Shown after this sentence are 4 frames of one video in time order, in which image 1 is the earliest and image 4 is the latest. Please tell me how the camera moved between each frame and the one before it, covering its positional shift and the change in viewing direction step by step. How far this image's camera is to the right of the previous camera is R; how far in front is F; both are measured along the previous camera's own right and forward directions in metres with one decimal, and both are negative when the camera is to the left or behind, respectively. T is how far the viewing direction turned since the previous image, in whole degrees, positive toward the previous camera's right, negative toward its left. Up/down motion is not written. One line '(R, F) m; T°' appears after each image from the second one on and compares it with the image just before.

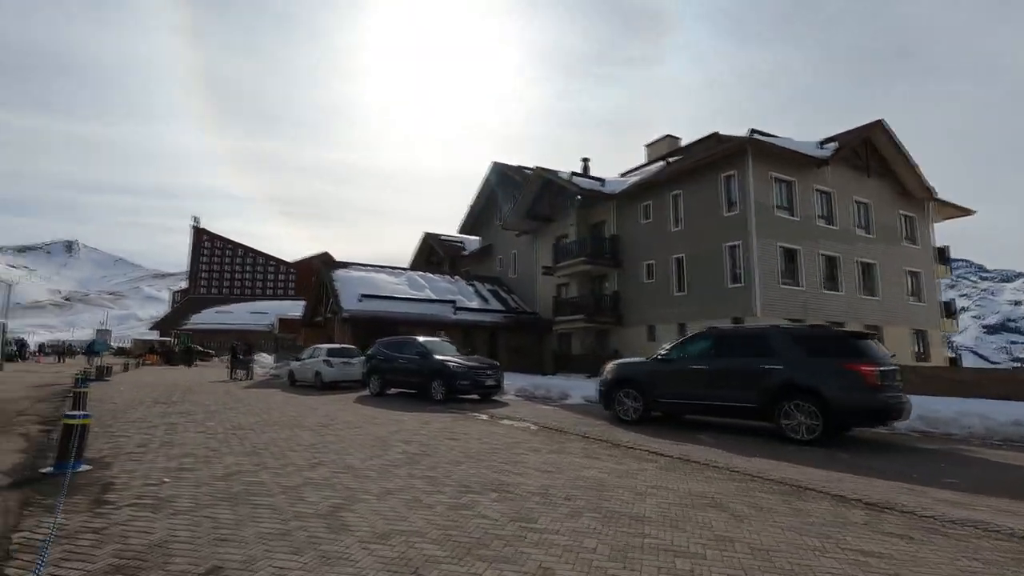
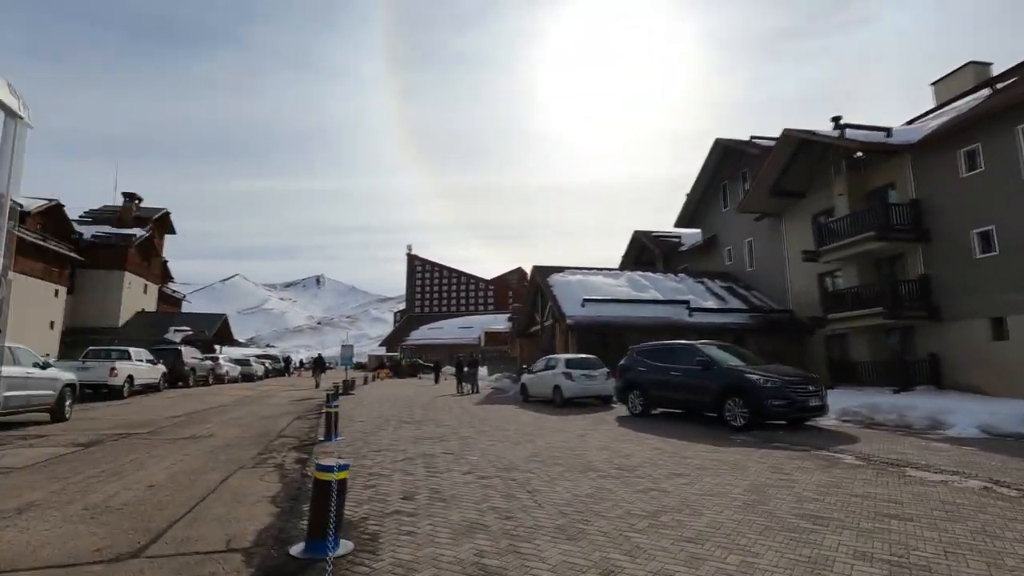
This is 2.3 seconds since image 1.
(-2.7, +3.3) m; -20°
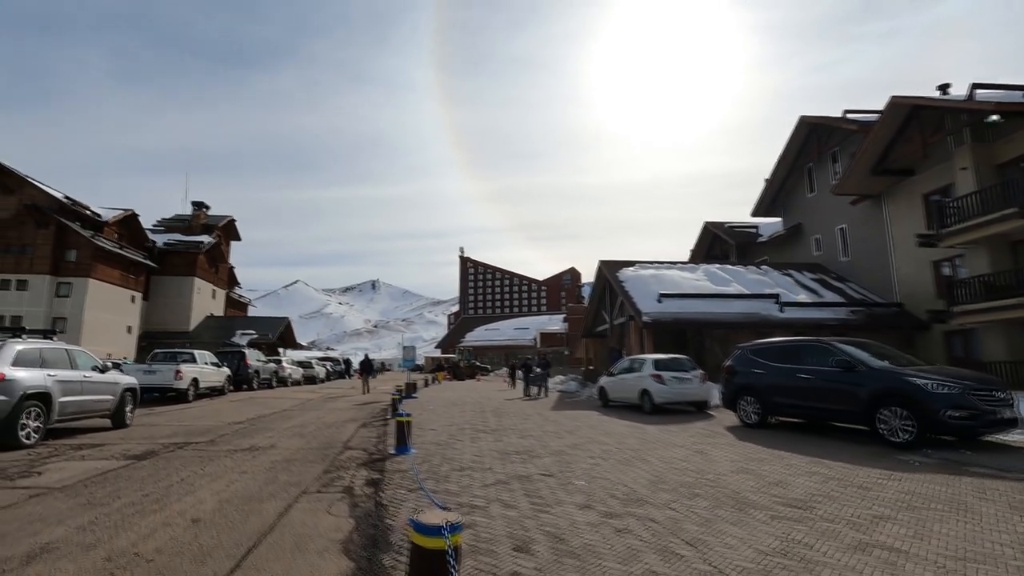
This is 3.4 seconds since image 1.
(-0.9, +1.8) m; -5°
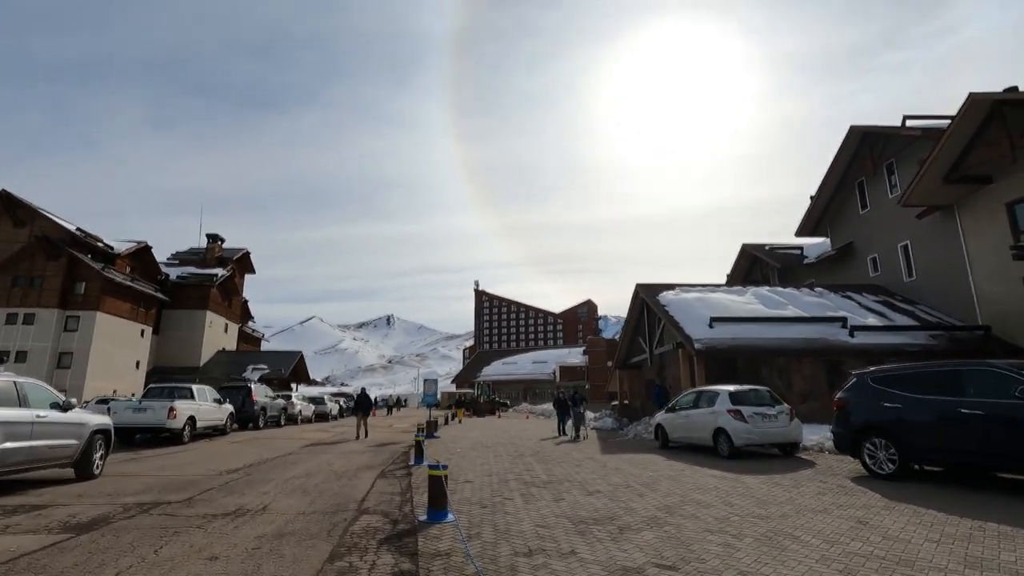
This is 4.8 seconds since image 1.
(-0.8, +2.5) m; -1°
